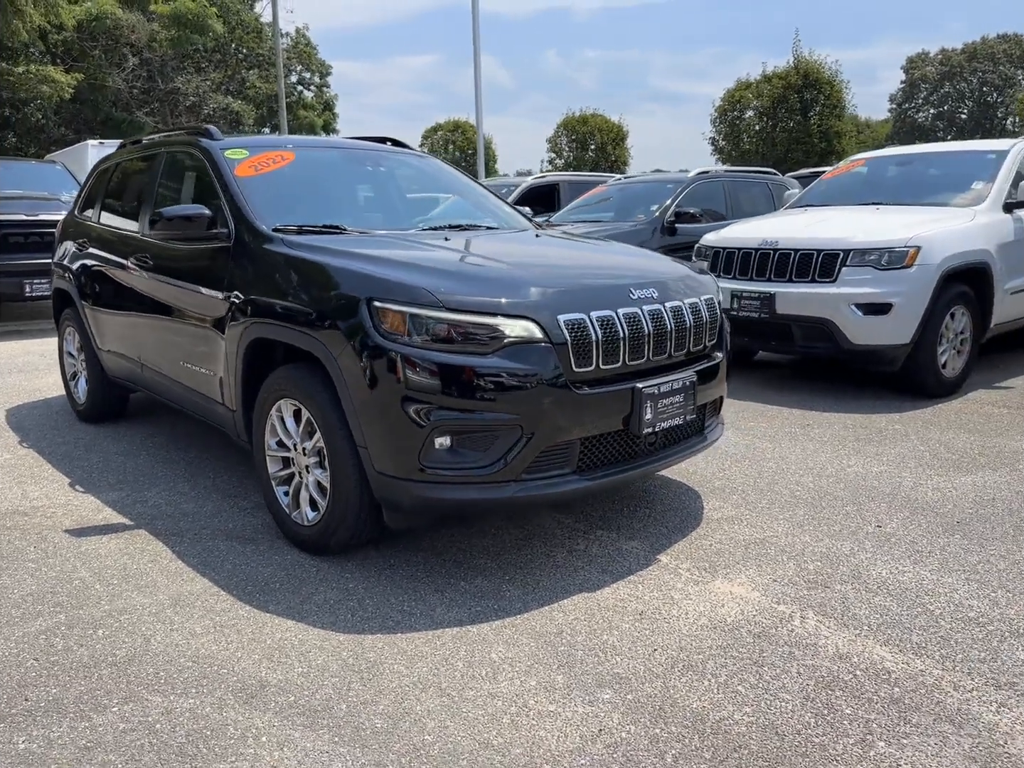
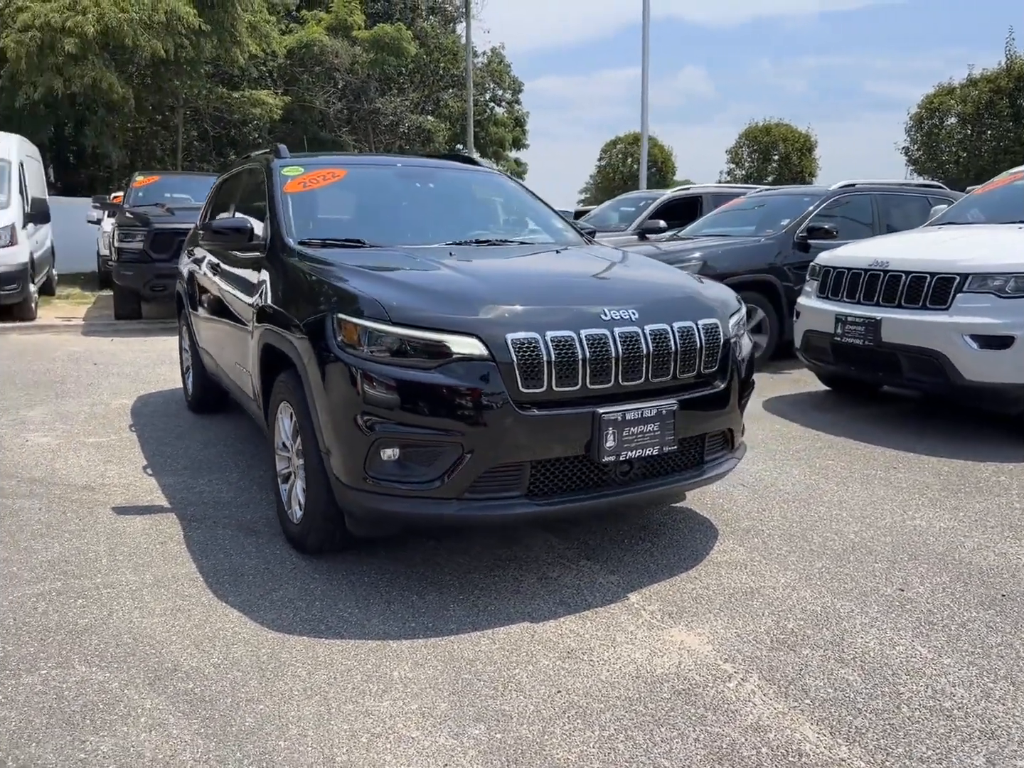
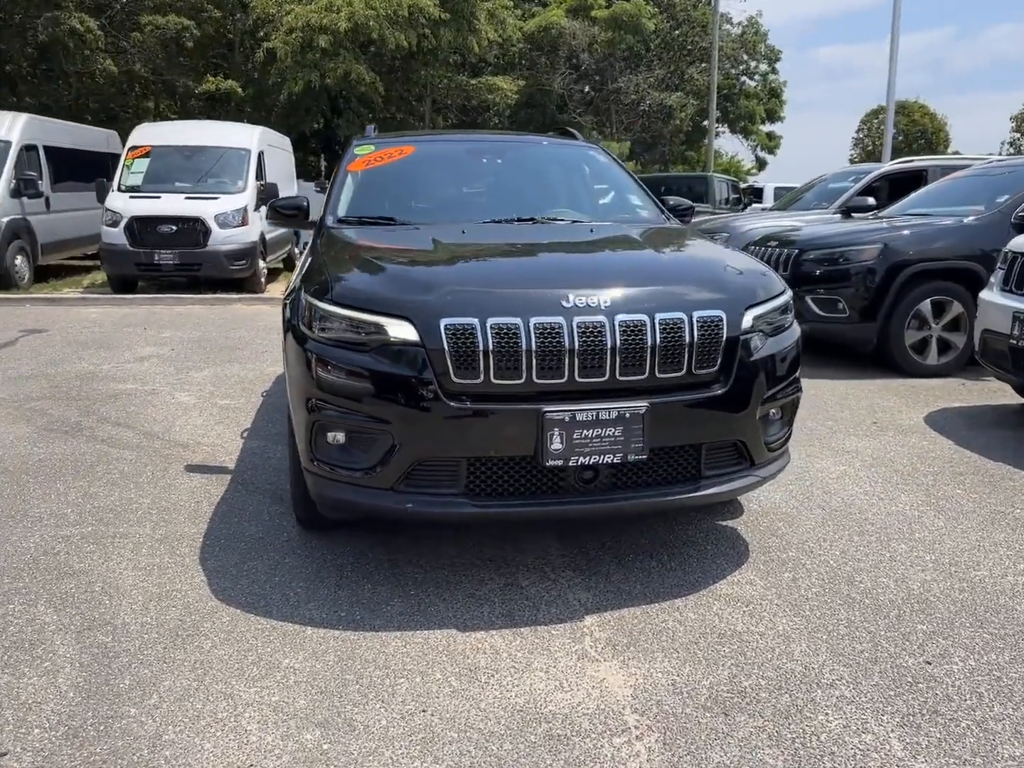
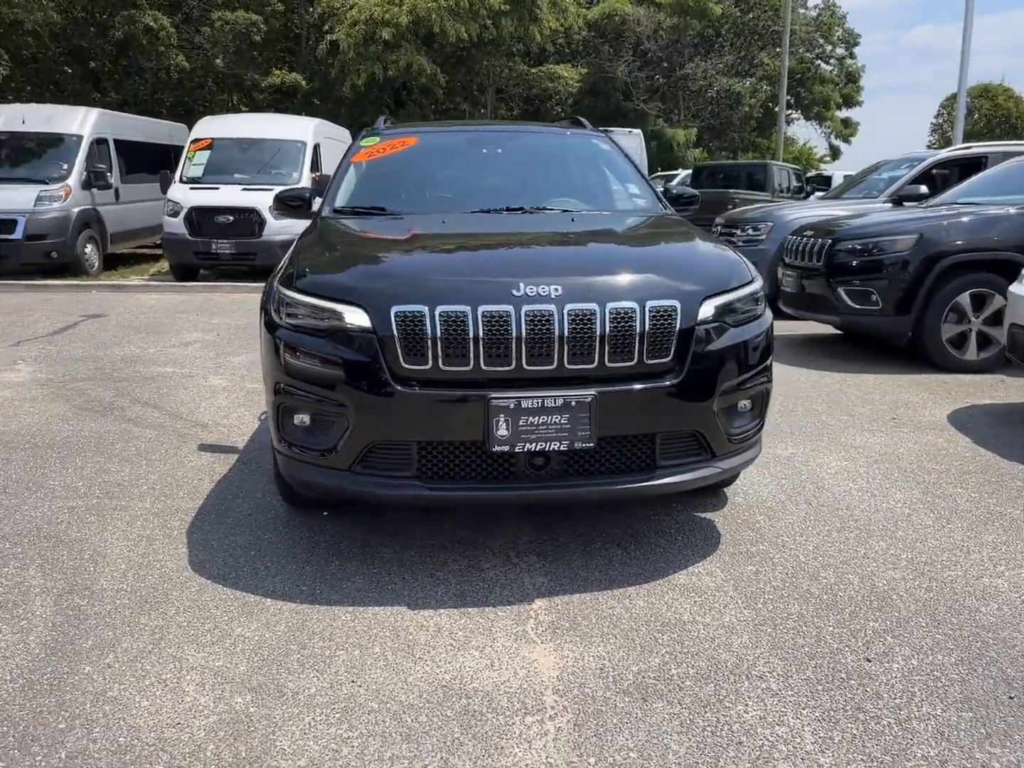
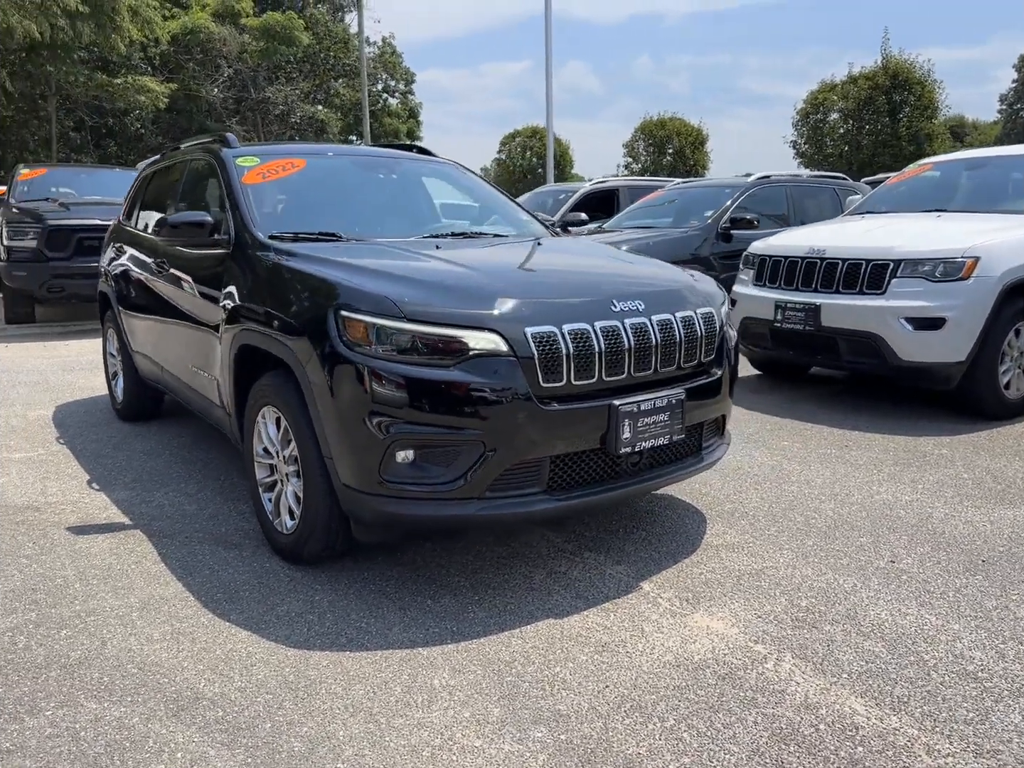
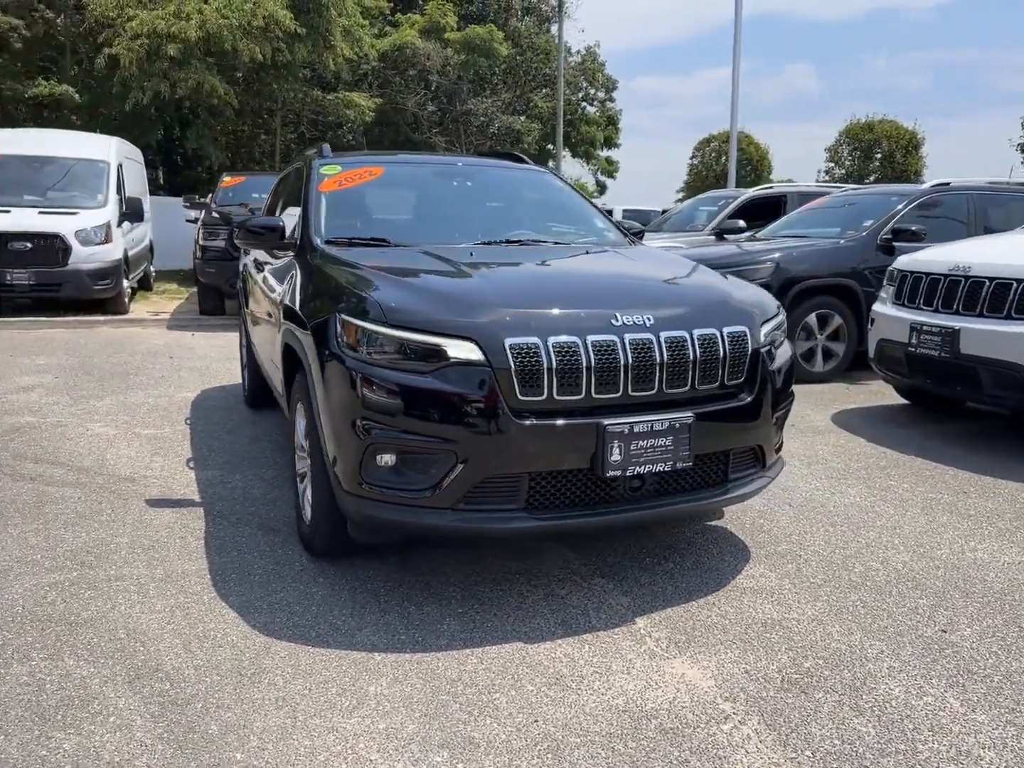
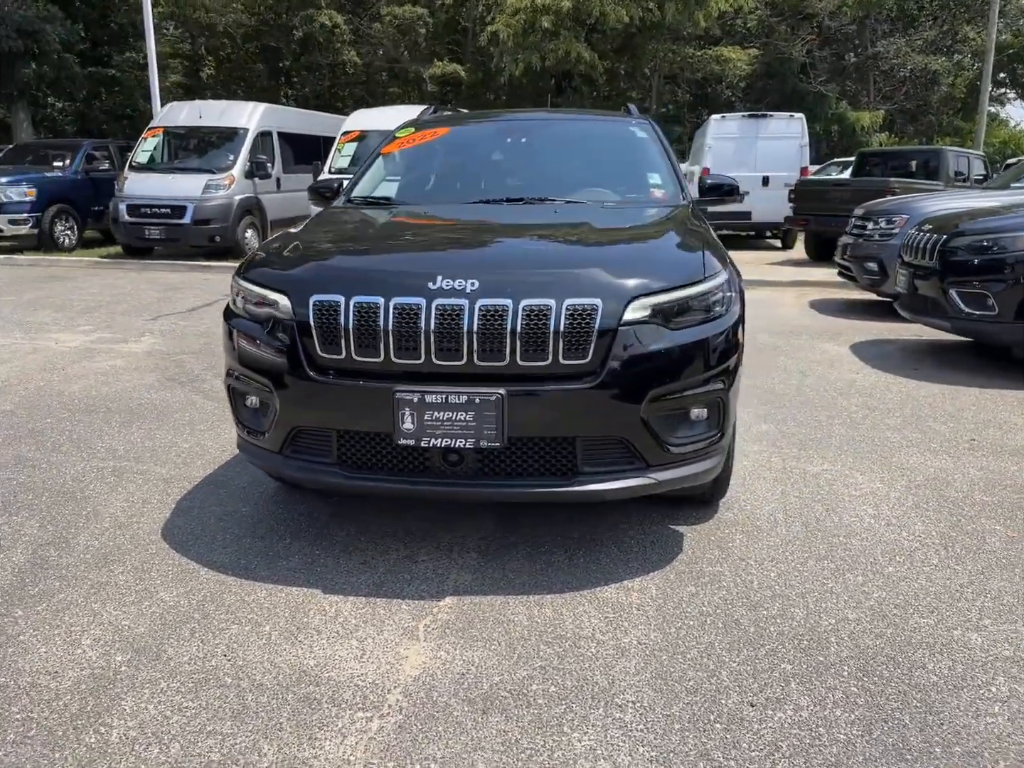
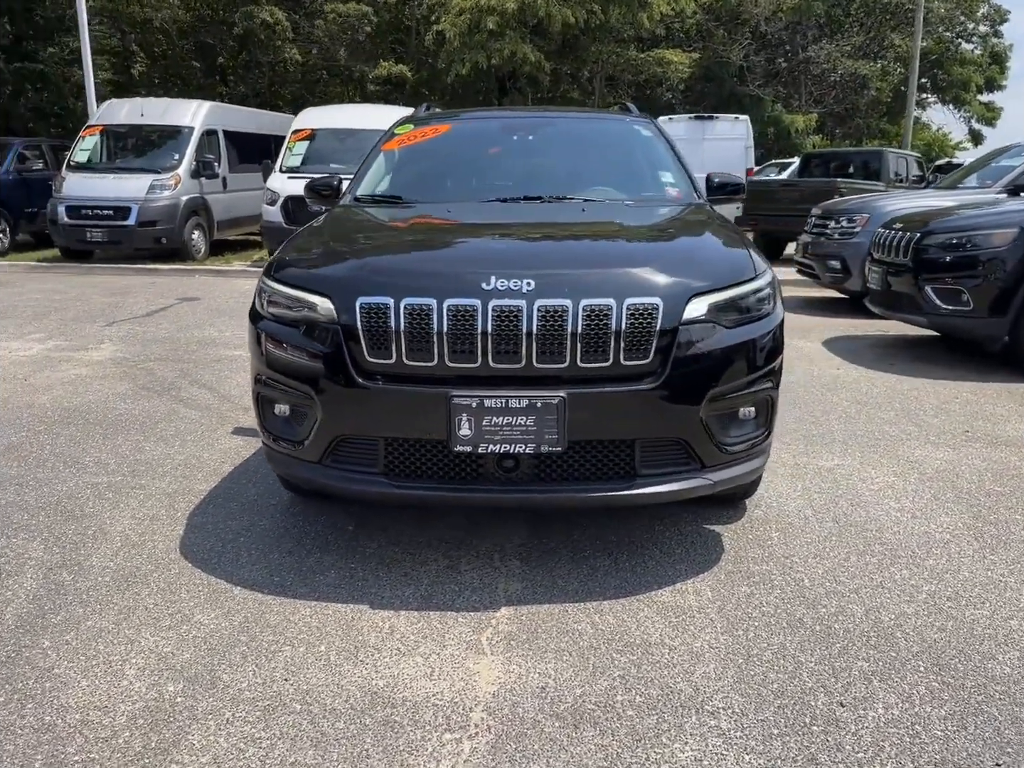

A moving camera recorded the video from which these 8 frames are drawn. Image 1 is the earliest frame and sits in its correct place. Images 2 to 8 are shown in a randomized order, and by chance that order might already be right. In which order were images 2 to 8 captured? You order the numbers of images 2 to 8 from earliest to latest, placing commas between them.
5, 2, 6, 3, 4, 8, 7
